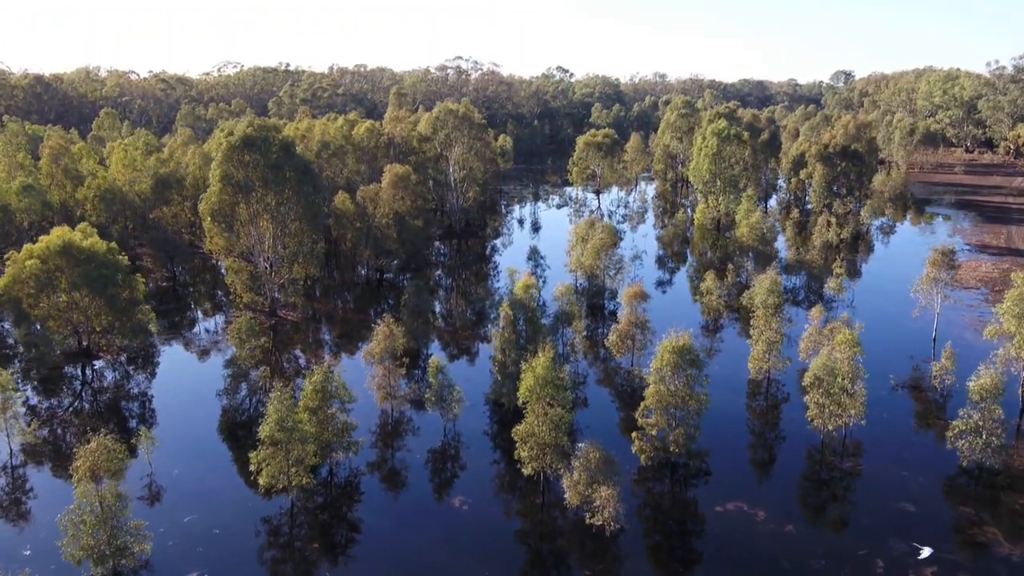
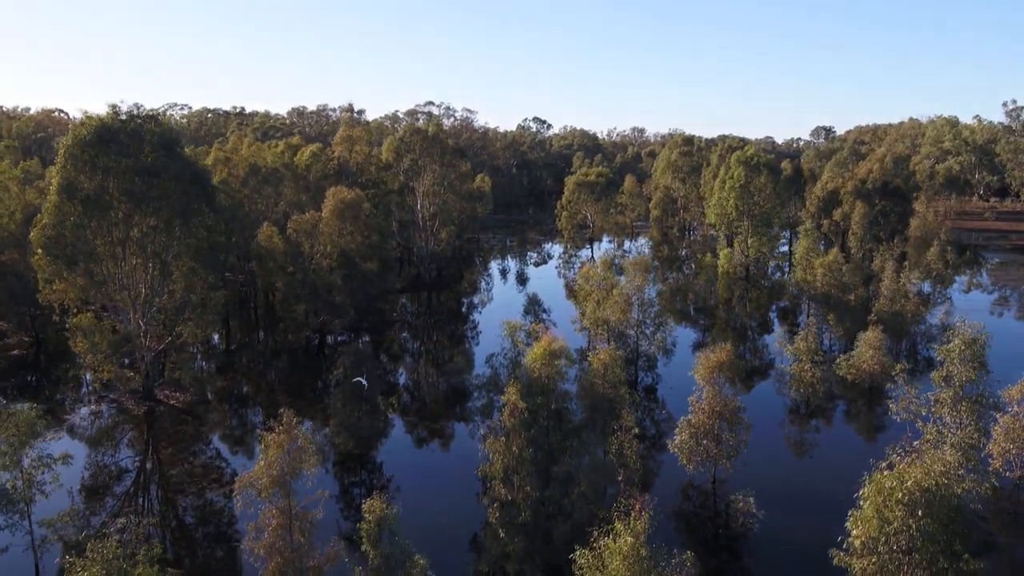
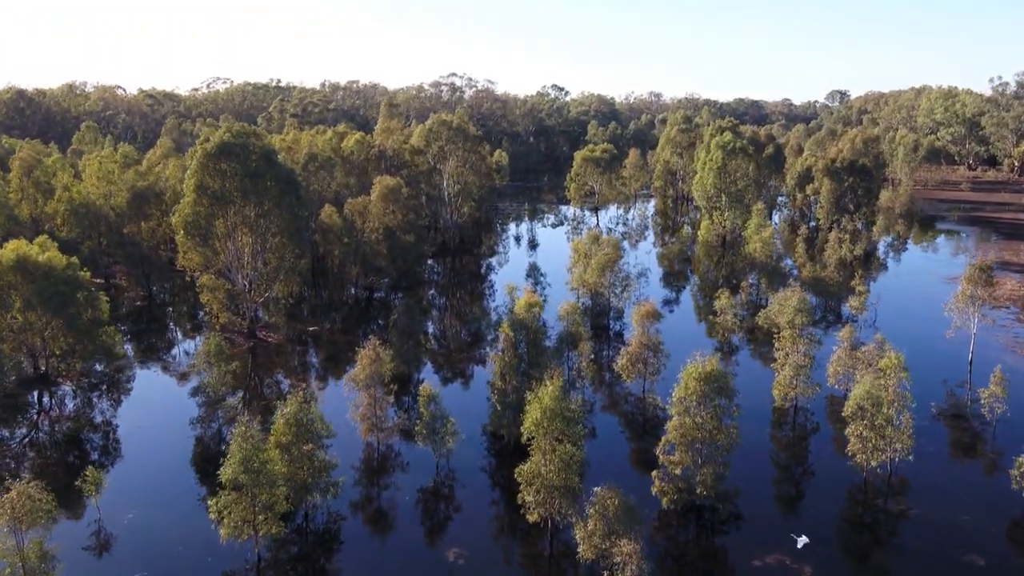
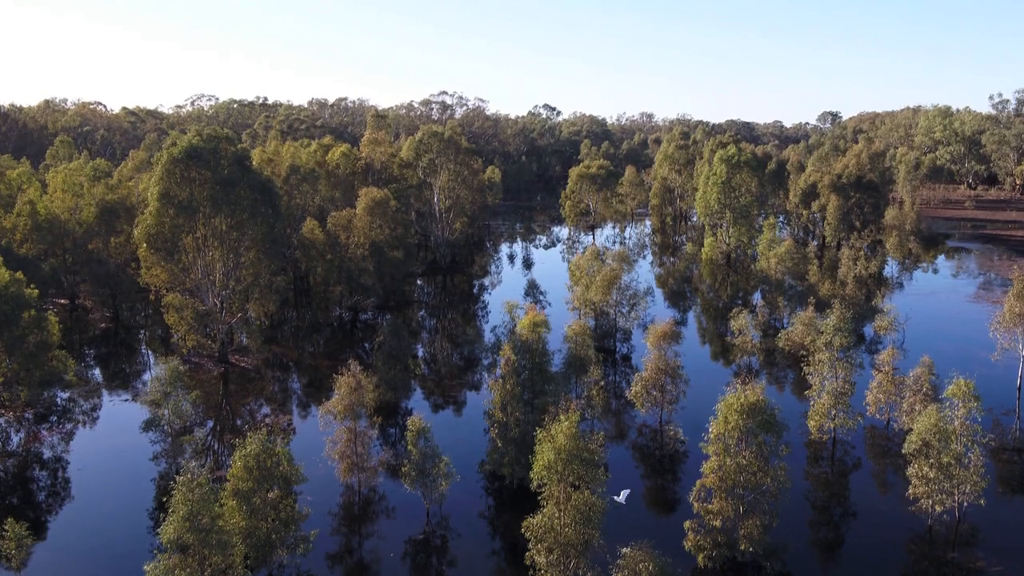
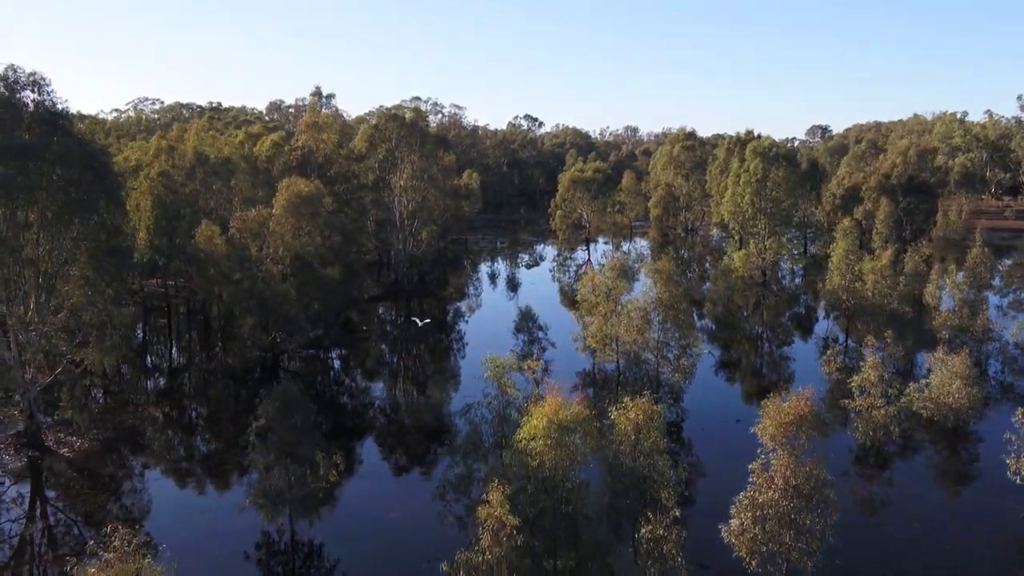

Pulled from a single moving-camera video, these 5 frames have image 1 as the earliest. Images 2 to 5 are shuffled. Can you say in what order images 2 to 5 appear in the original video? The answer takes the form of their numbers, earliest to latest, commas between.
3, 4, 2, 5
